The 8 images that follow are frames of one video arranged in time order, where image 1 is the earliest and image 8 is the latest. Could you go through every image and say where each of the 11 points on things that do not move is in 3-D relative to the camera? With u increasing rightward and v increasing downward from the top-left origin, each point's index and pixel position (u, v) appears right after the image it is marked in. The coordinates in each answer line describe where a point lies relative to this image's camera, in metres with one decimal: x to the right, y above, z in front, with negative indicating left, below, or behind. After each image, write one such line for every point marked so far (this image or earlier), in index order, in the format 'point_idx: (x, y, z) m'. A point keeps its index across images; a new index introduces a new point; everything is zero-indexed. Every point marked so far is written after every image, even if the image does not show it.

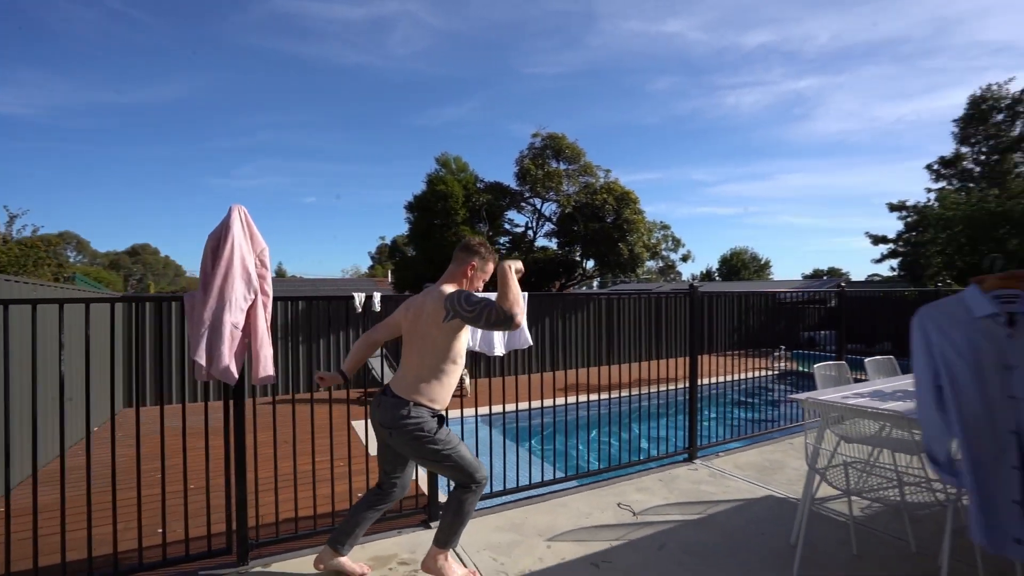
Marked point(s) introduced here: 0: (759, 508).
0: (+1.5, -1.4, +3.2) m
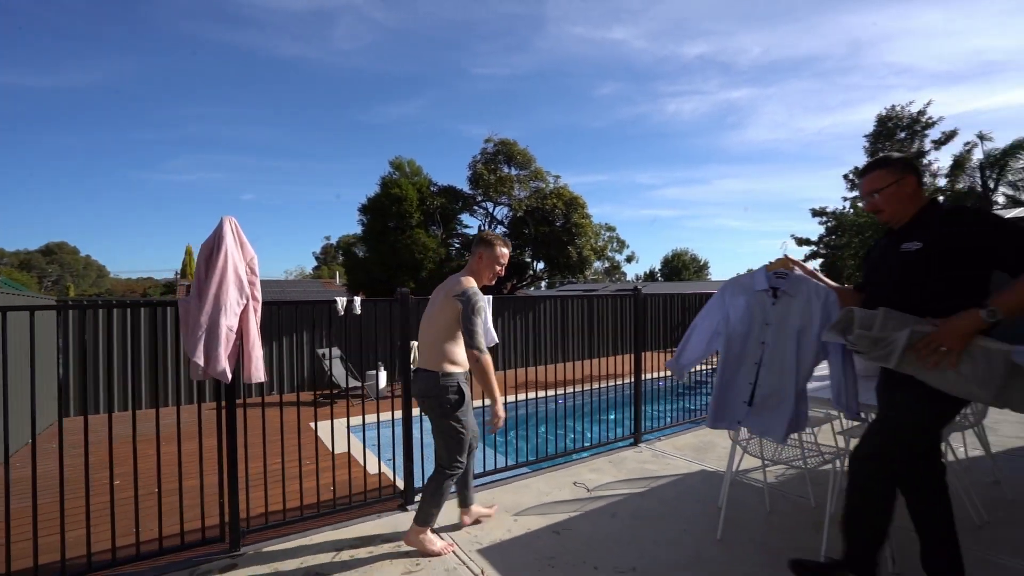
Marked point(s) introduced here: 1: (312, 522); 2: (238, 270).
0: (+1.3, -1.4, +3.7) m
1: (-1.3, -1.5, +3.2) m
2: (-1.5, +0.1, +2.9) m
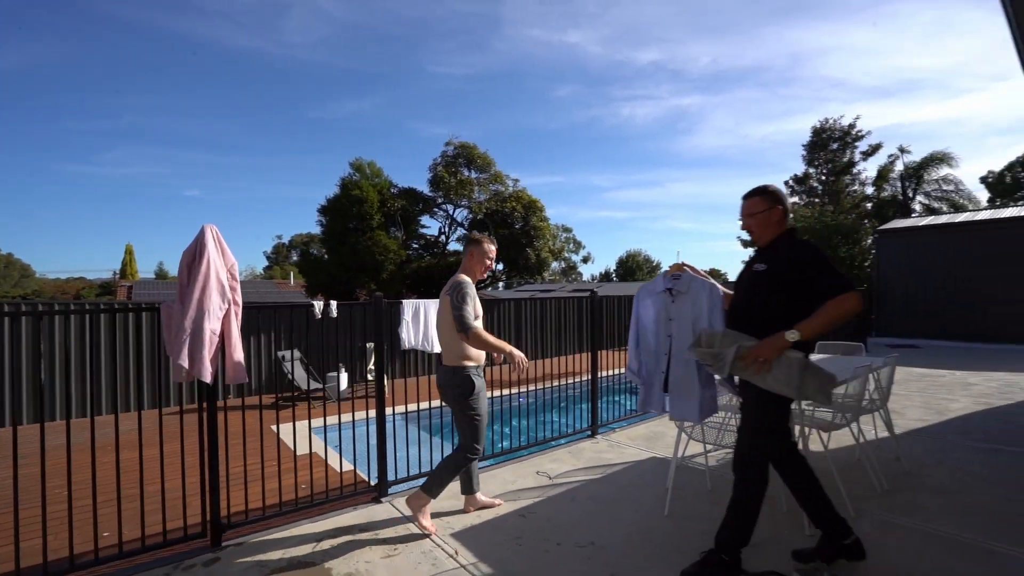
0: (+1.1, -1.4, +4.1) m
1: (-1.5, -1.5, +3.4) m
2: (-1.7, +0.1, +3.0) m
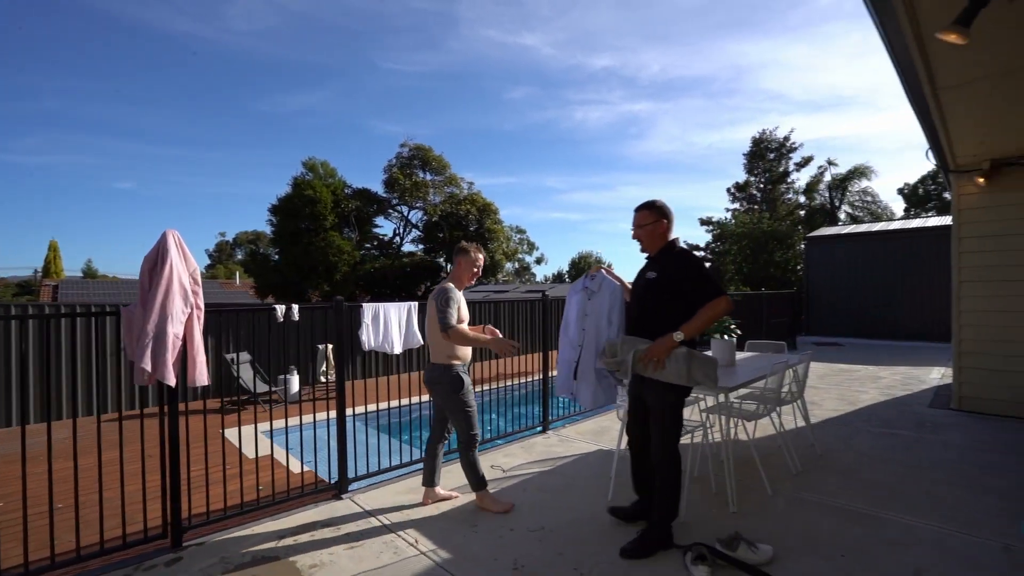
0: (+0.7, -1.5, +4.4) m
1: (-1.8, -1.6, +3.5) m
2: (-2.0, 0.0, +3.1) m
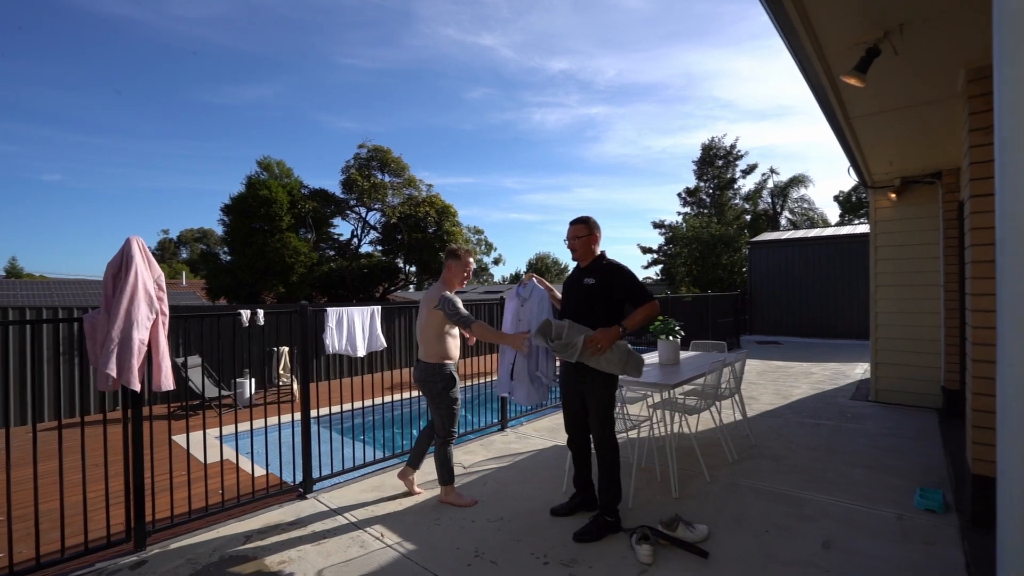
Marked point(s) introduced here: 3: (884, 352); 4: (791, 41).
0: (+0.3, -1.5, +4.6) m
1: (-2.1, -1.6, +3.5) m
2: (-2.2, 0.0, +3.1) m
3: (+4.4, -0.8, +6.0) m
4: (+1.5, +1.3, +2.7) m
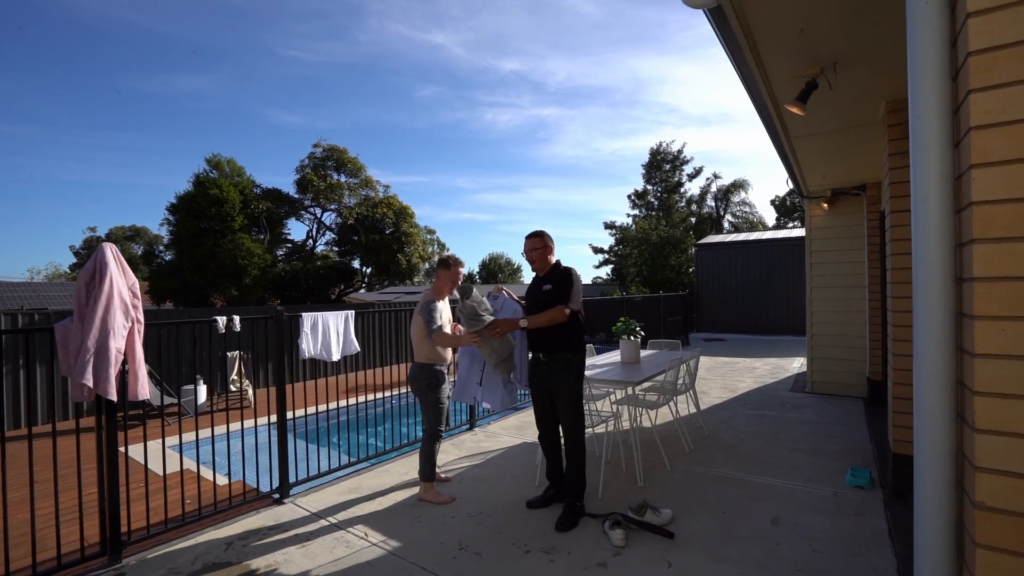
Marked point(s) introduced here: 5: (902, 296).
0: (0.0, -1.5, +4.8) m
1: (-2.2, -1.6, +3.5) m
2: (-2.3, 0.0, +3.1) m
3: (+4.0, -0.8, +6.6) m
4: (+1.4, +1.3, +3.0) m
5: (+2.5, -0.1, +3.3) m
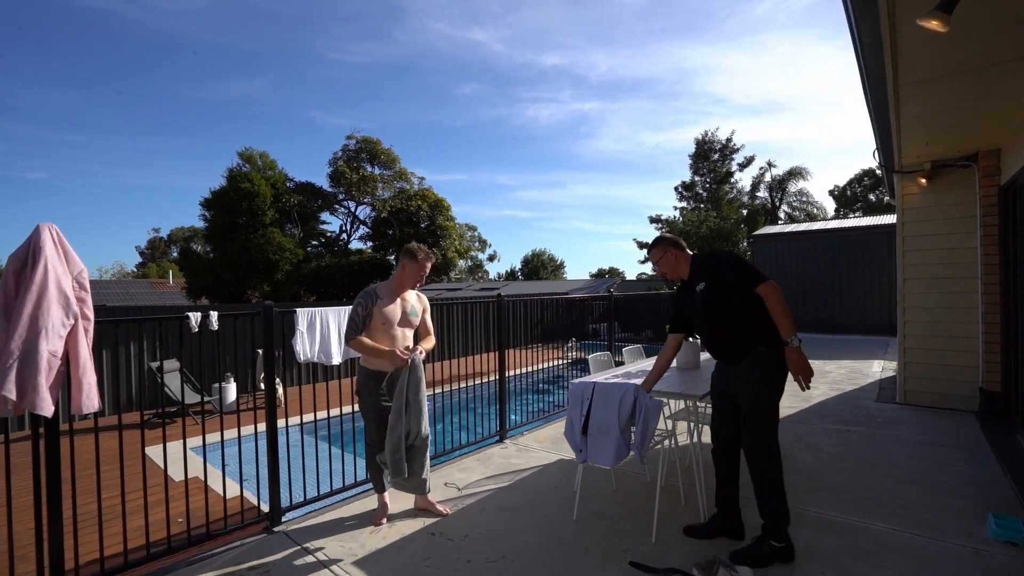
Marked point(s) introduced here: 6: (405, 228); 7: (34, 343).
0: (+0.3, -1.5, +4.1) m
1: (-2.0, -1.6, +3.0) m
2: (-2.2, 0.0, +2.5) m
3: (+4.4, -0.7, +5.5) m
4: (+1.5, +1.3, +2.2) m
5: (+2.7, 0.0, +2.4) m
6: (-2.7, +1.5, +13.1) m
7: (-2.2, -0.2, +2.4) m
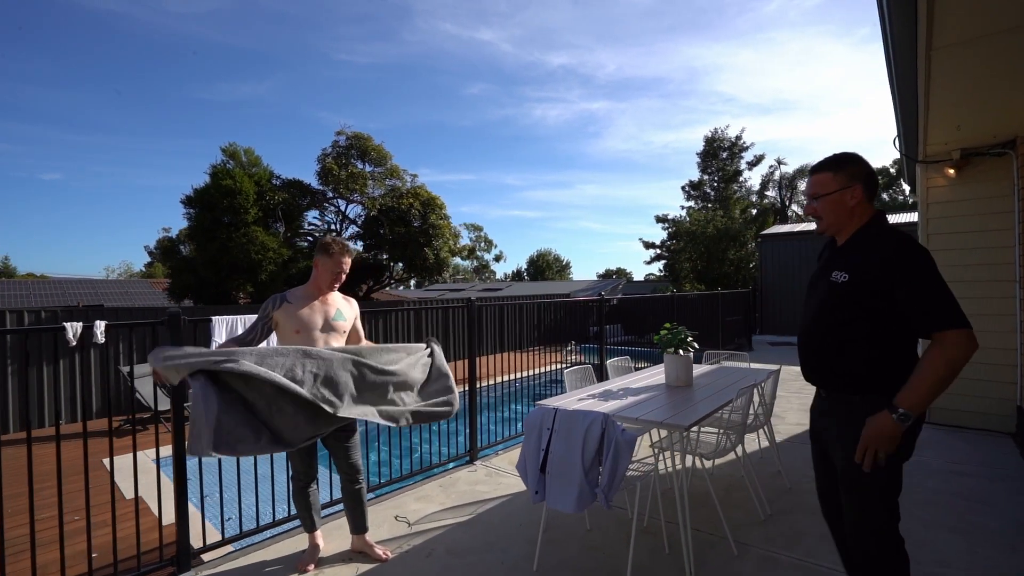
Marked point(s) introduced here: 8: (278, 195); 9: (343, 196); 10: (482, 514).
0: (+0.1, -1.5, +3.6) m
1: (-2.3, -1.6, +2.5) m
2: (-2.5, 0.0, +2.1) m
3: (+4.1, -0.7, +4.9) m
4: (+1.2, +1.3, +1.6) m
5: (+2.4, 0.0, +1.8) m
6: (-2.9, +1.5, +12.6) m
7: (-2.5, -0.3, +1.9) m
8: (-5.4, +2.2, +11.8) m
9: (-4.1, +2.3, +12.5) m
10: (-0.2, -1.5, +3.4) m
